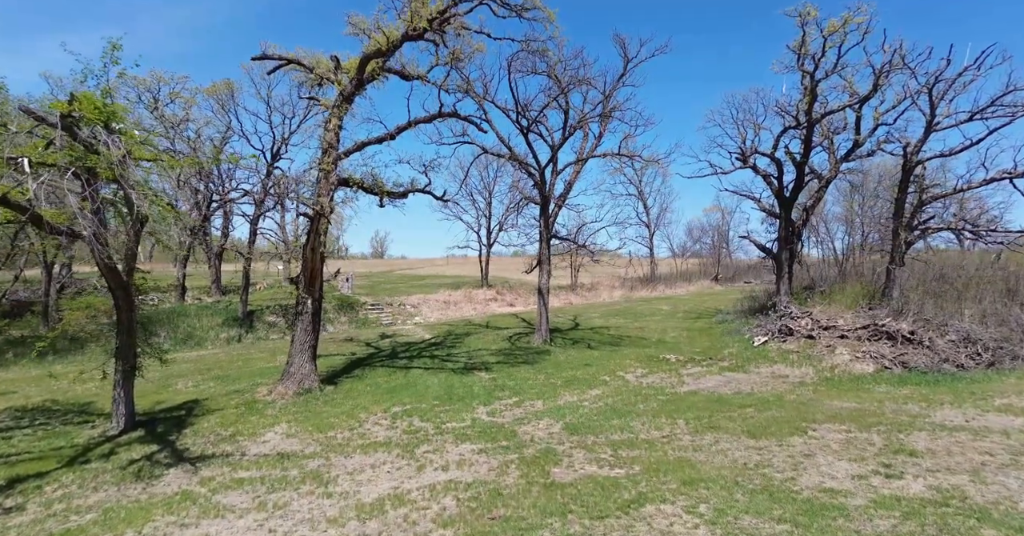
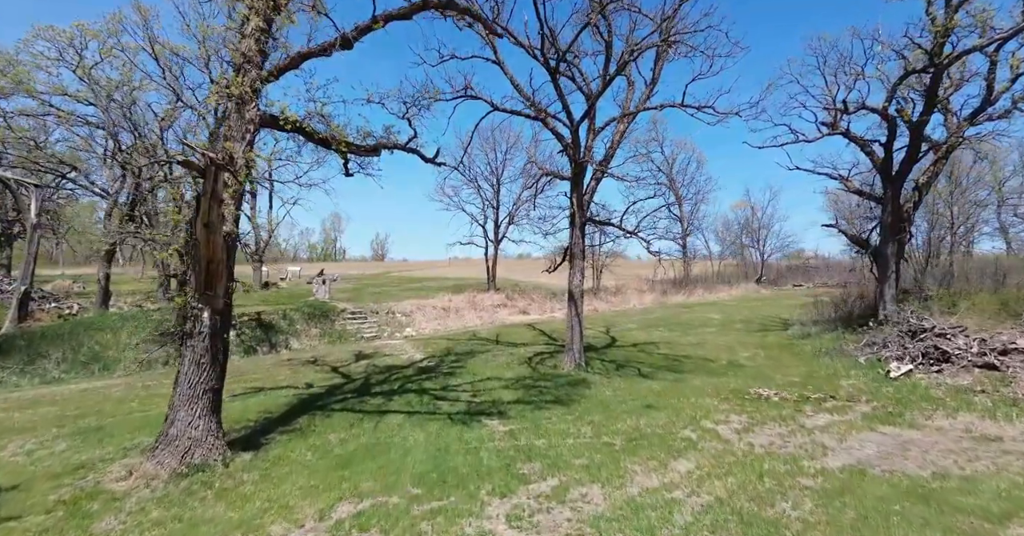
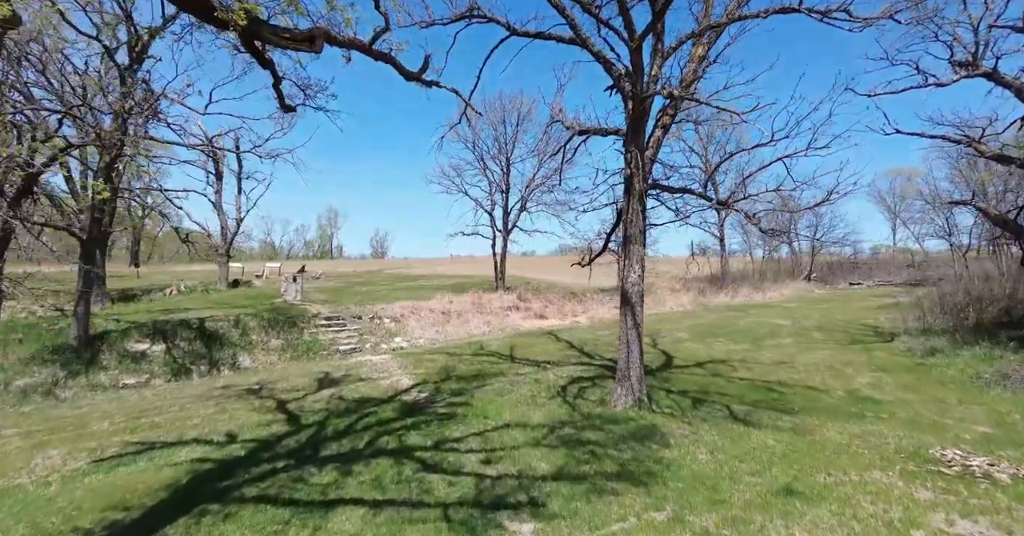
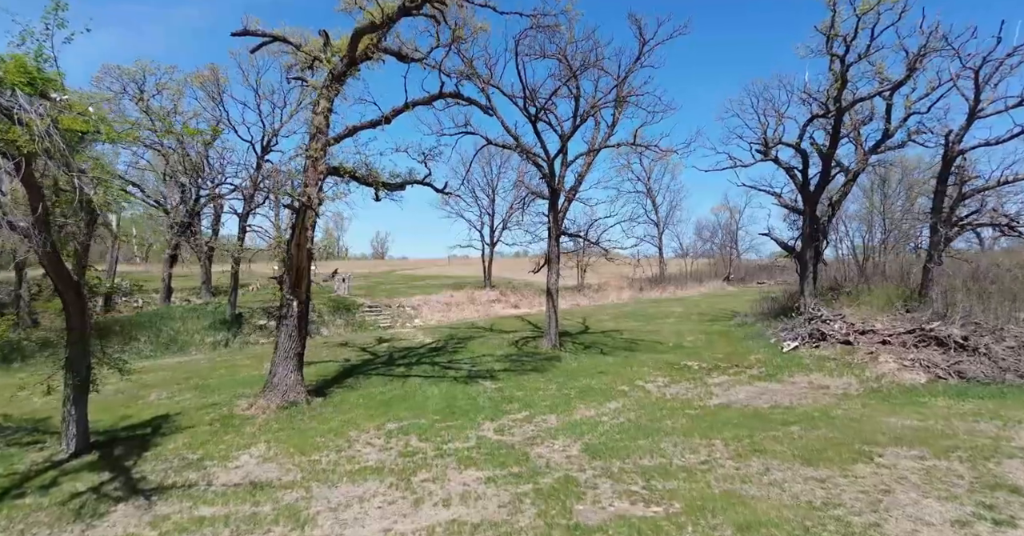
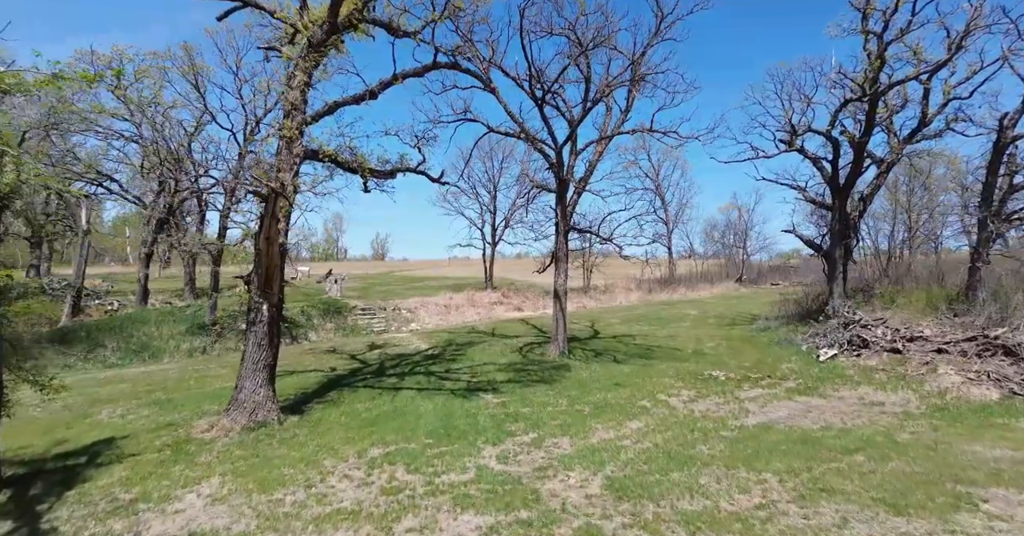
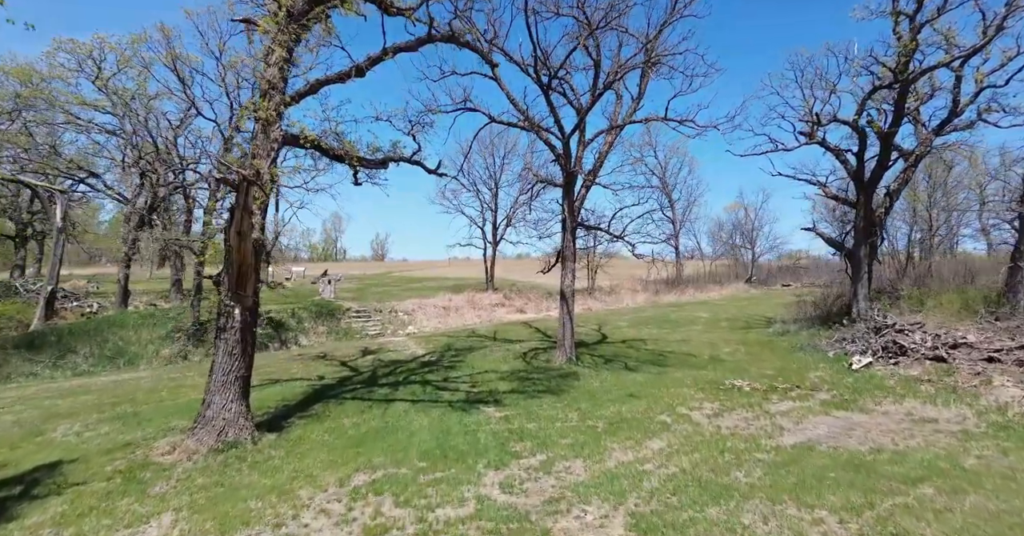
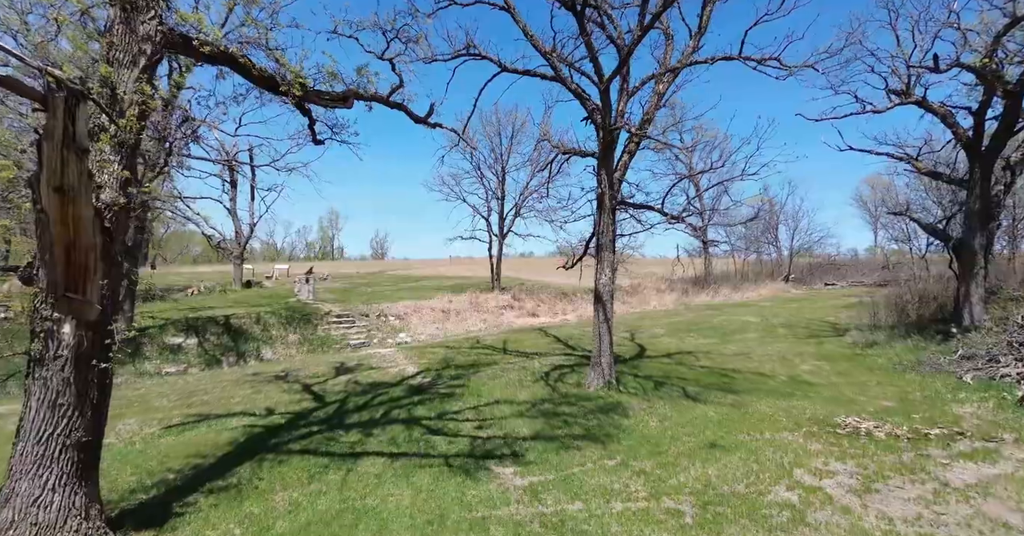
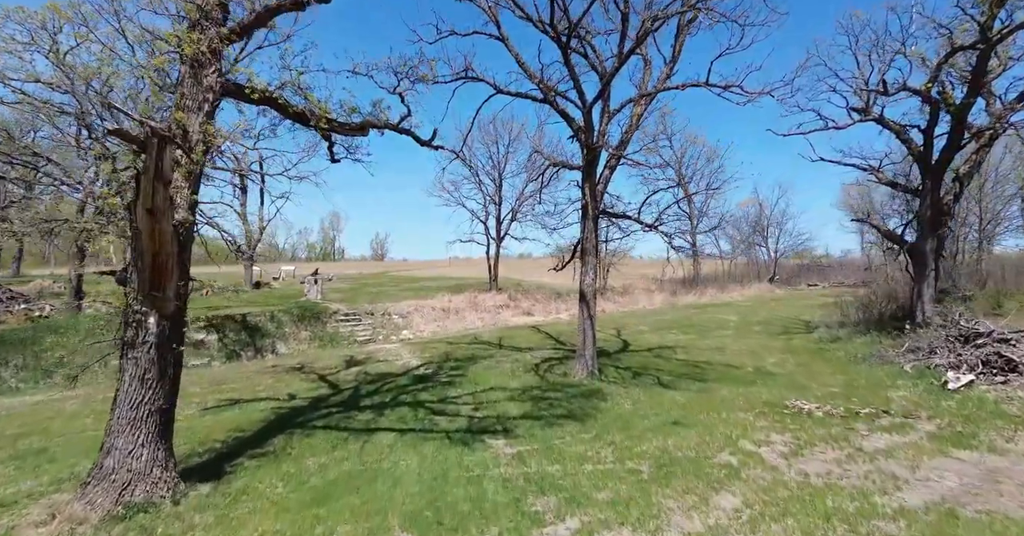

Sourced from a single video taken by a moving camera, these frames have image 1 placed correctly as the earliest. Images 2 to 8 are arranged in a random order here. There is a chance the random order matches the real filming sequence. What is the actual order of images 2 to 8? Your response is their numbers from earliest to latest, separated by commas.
4, 5, 6, 2, 8, 7, 3
